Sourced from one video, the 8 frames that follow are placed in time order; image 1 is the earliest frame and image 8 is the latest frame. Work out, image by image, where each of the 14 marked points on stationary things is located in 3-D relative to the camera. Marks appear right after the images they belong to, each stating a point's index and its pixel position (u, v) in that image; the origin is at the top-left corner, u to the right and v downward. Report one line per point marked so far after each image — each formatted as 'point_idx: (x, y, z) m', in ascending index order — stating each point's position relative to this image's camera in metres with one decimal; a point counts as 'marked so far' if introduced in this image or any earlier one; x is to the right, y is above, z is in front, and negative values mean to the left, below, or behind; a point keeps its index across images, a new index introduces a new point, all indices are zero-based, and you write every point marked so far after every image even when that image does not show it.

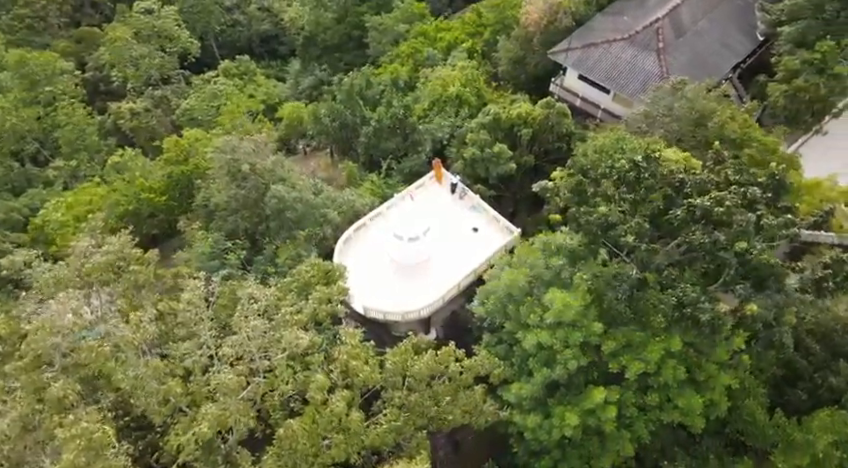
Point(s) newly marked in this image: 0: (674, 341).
0: (+6.2, -2.6, +16.6) m
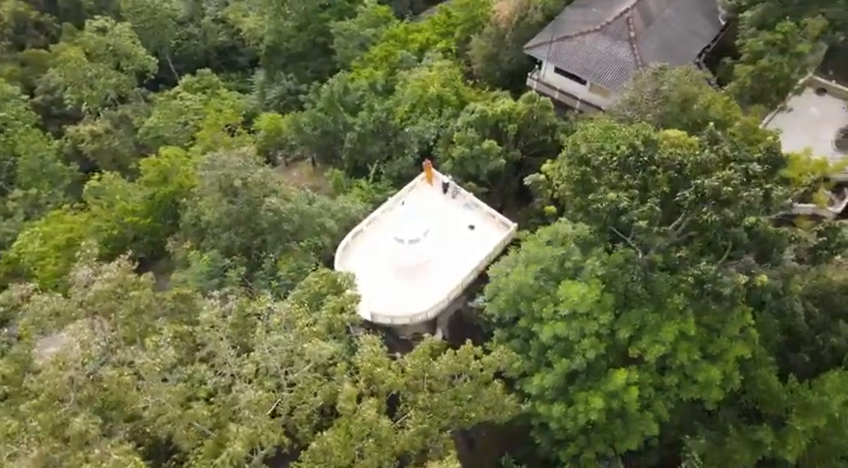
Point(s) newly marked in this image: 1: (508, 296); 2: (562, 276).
0: (+6.7, -2.1, +17.2) m
1: (+2.6, -1.6, +18.6) m
2: (+4.0, -1.1, +18.7) m
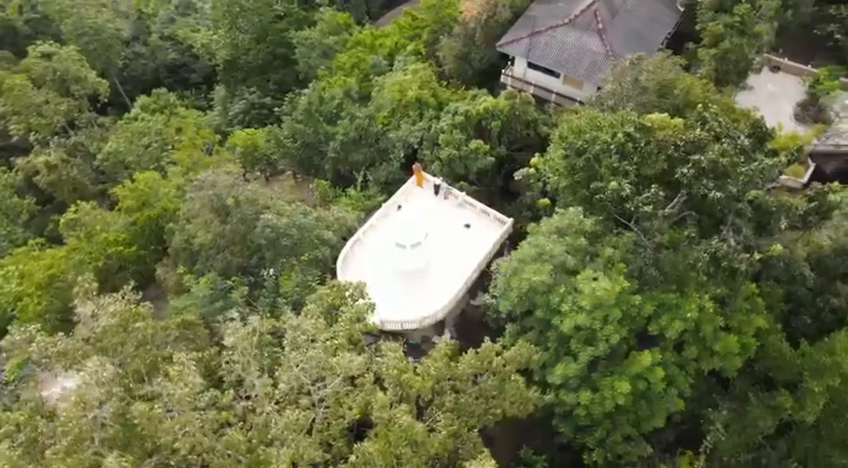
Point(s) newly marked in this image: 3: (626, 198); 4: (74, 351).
0: (+7.2, -1.6, +17.9) m
1: (+3.0, -1.5, +19.0) m
2: (+4.4, -0.8, +19.1) m
3: (+5.4, +1.0, +18.3) m
4: (-9.0, -3.0, +18.1) m
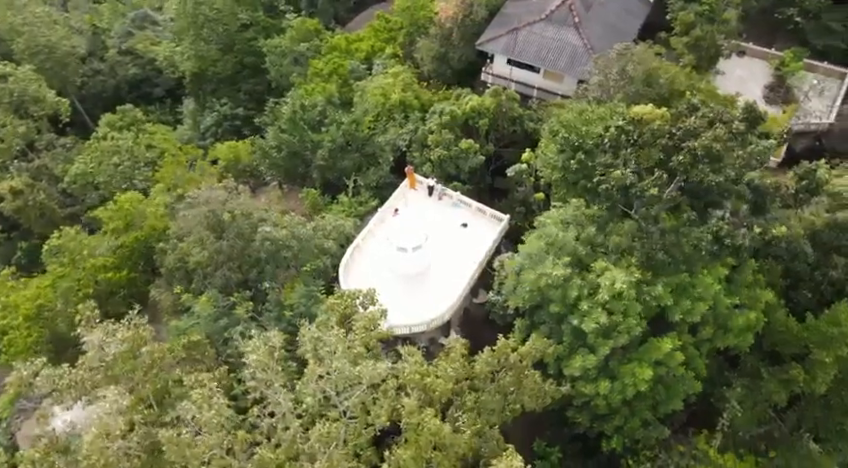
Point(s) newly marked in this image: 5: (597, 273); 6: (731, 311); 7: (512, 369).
0: (+7.6, -1.2, +18.5) m
1: (+3.3, -1.3, +19.2) m
2: (+4.6, -0.6, +19.5) m
3: (+5.6, +1.2, +18.7) m
4: (-8.5, -3.7, +17.6) m
5: (+4.6, -1.1, +19.0) m
6: (+8.2, -2.1, +18.5) m
7: (+2.4, -3.7, +18.8) m
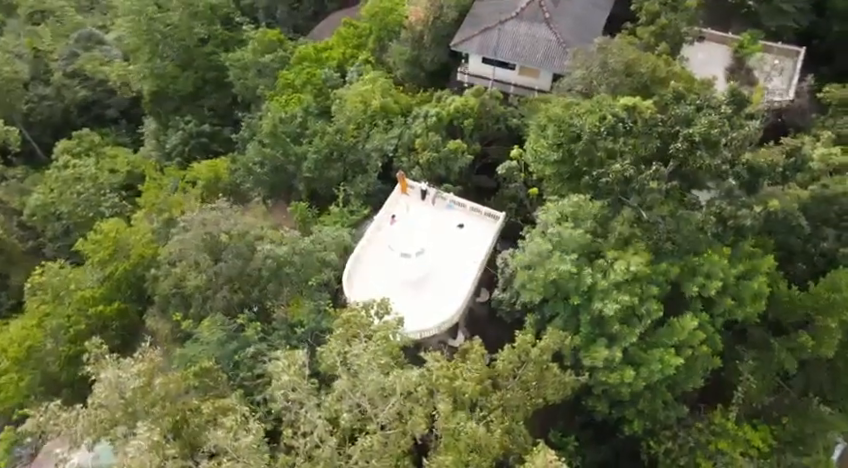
0: (+8.0, -0.7, +19.1) m
1: (+3.7, -1.2, +19.6) m
2: (+4.9, -0.4, +19.9) m
3: (+5.8, +1.6, +19.2) m
4: (-7.7, -4.5, +16.9) m
5: (+5.0, -0.8, +19.4) m
6: (+8.7, -1.5, +19.2) m
7: (+3.0, -3.6, +19.1) m
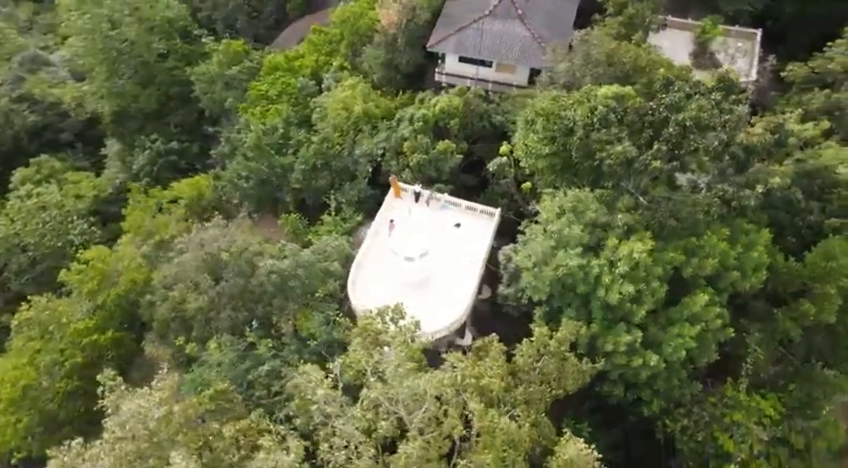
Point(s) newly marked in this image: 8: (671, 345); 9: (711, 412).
0: (+8.3, -0.1, +19.8) m
1: (+4.1, -1.0, +19.9) m
2: (+5.2, 0.0, +20.3) m
3: (+5.9, +2.0, +19.7) m
4: (-6.8, -5.1, +16.4) m
5: (+5.3, -0.5, +19.8) m
6: (+9.0, -0.9, +19.9) m
7: (+3.6, -3.4, +19.3) m
8: (+6.7, -3.1, +19.1) m
9: (+8.2, -5.1, +19.9) m
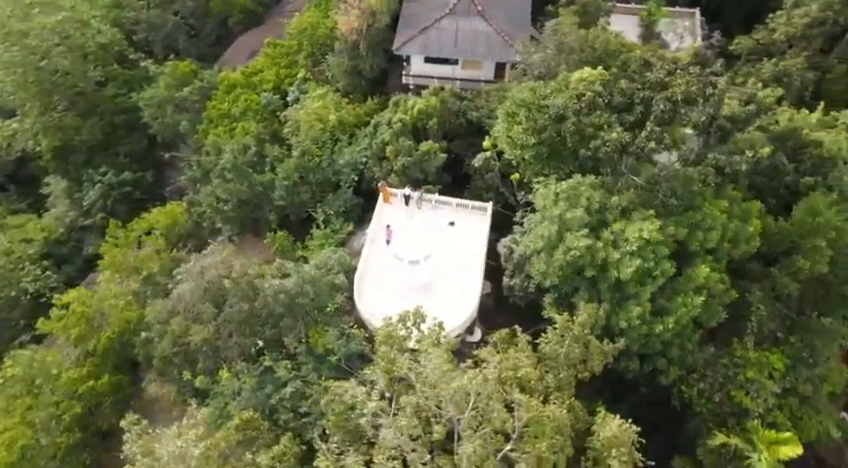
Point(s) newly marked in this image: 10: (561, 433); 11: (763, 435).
0: (+8.5, +0.8, +20.7) m
1: (+4.4, -0.5, +20.3) m
2: (+5.4, +0.5, +20.8) m
3: (+6.0, +2.6, +20.3) m
4: (-5.4, -5.8, +15.5) m
5: (+5.6, +0.1, +20.4) m
6: (+9.3, +0.1, +20.9) m
7: (+4.3, -3.0, +19.7) m
8: (+7.4, -2.3, +19.8) m
9: (+9.0, -4.2, +20.8) m
10: (+3.5, -5.0, +17.4) m
11: (+9.7, -5.8, +19.9) m
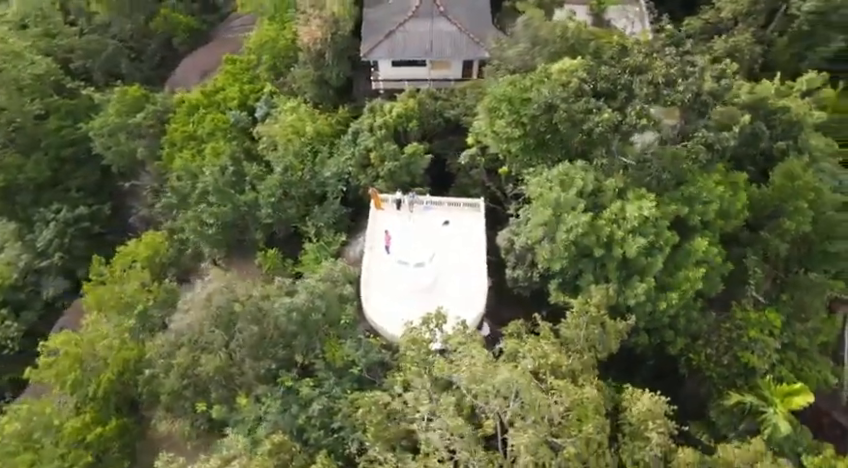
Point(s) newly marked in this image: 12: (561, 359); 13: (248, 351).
0: (+8.6, +1.7, +21.6) m
1: (+4.7, 0.0, +20.7) m
2: (+5.5, +1.1, +21.4) m
3: (+5.9, +3.2, +20.9) m
4: (-3.9, -6.3, +14.8) m
5: (+5.8, +0.7, +20.9) m
6: (+9.4, +1.1, +21.9) m
7: (+4.9, -2.5, +20.1) m
8: (+7.9, -1.5, +20.6) m
9: (+9.5, -3.2, +21.7) m
10: (+4.6, -4.5, +17.7) m
11: (+10.5, -4.7, +20.9) m
12: (+3.7, -3.3, +18.3) m
13: (-4.9, -3.3, +19.8) m
